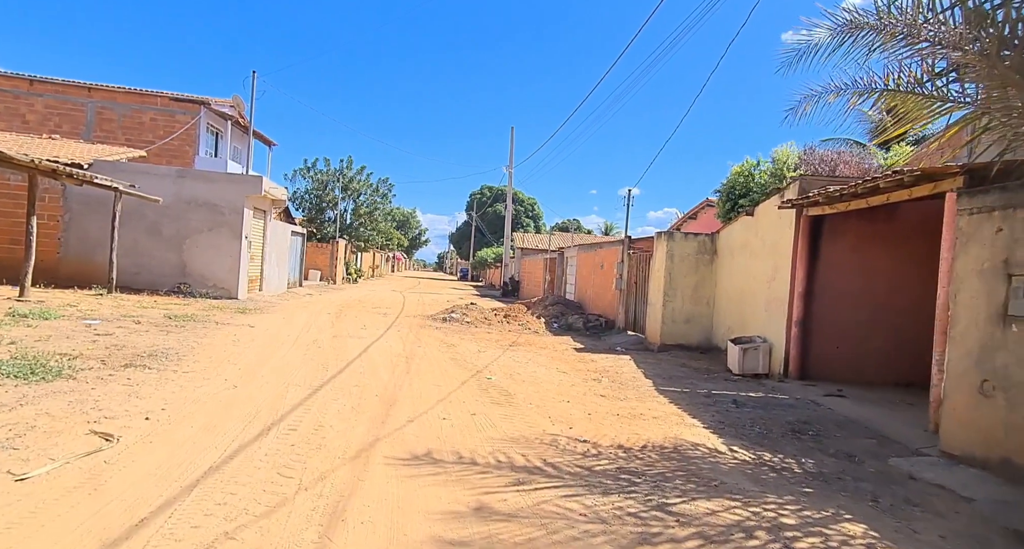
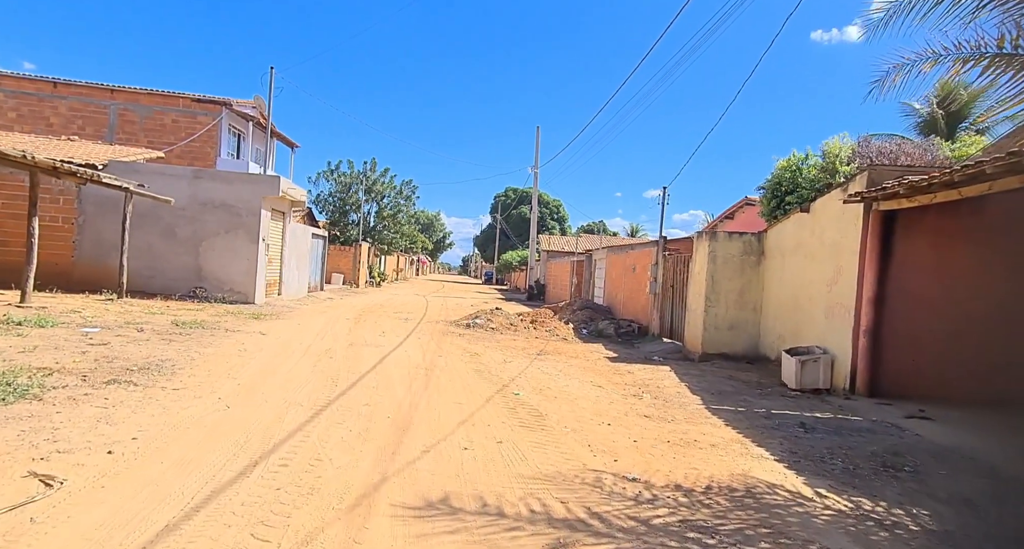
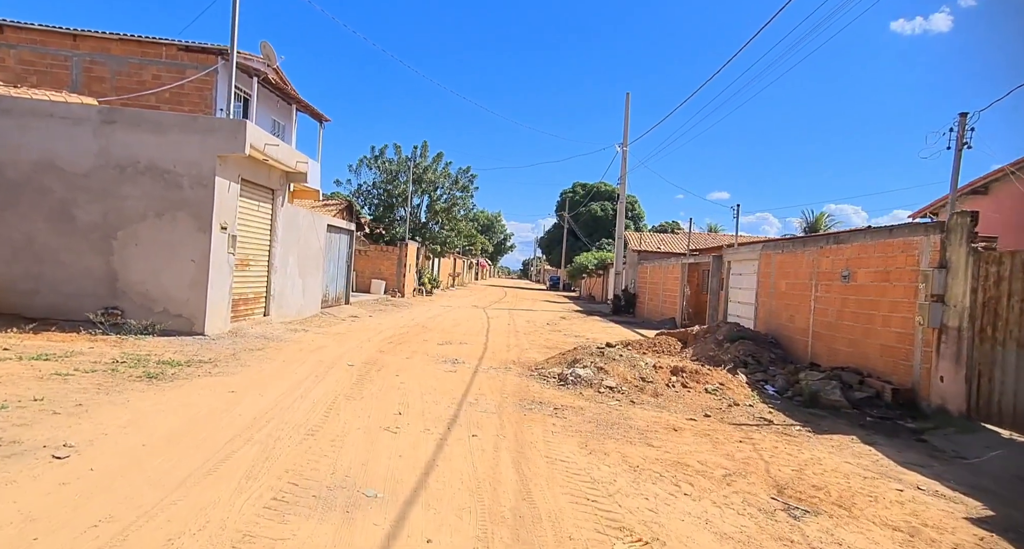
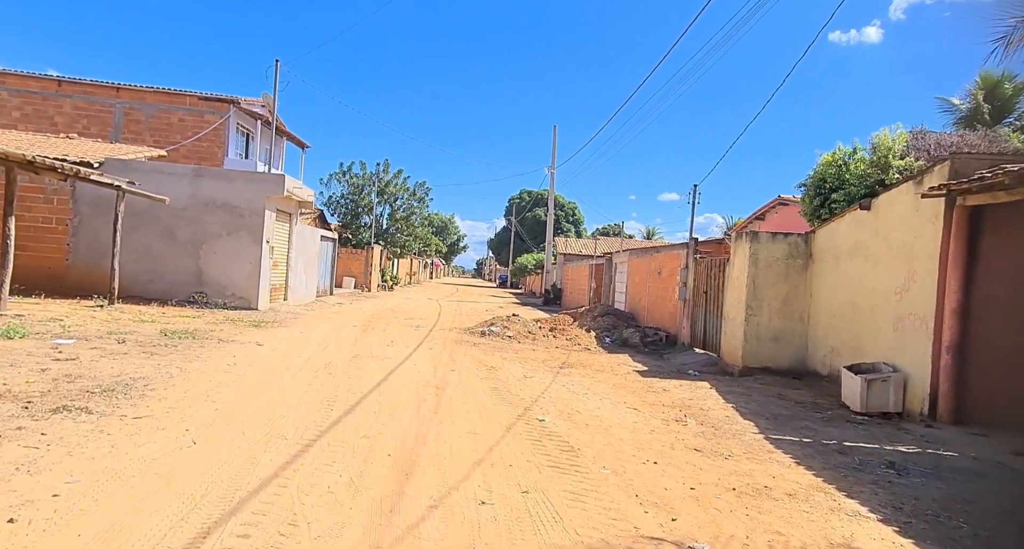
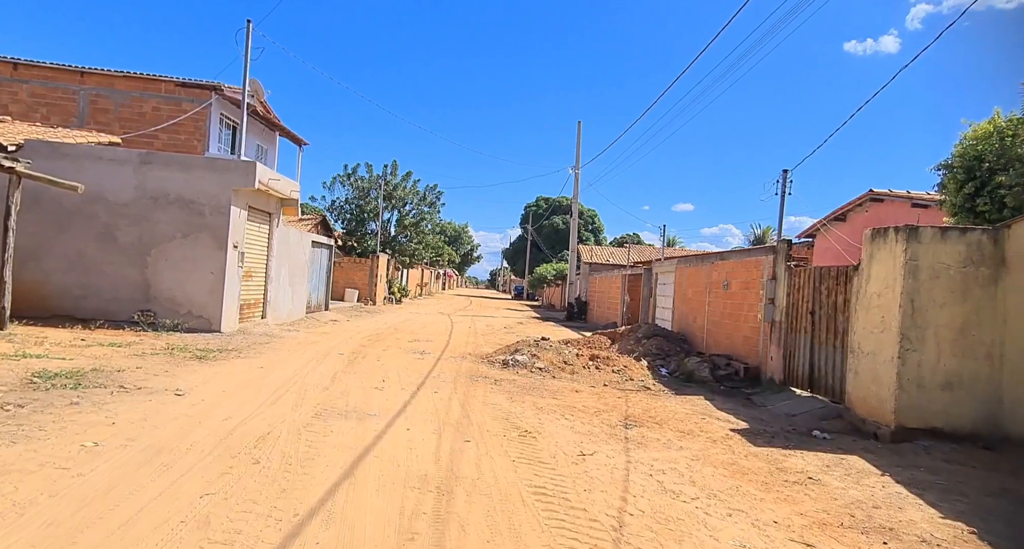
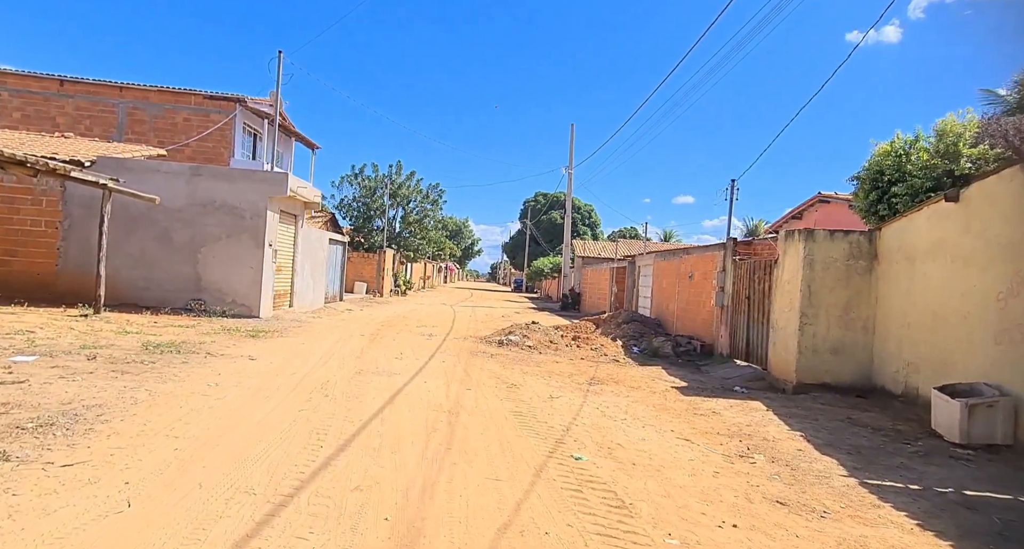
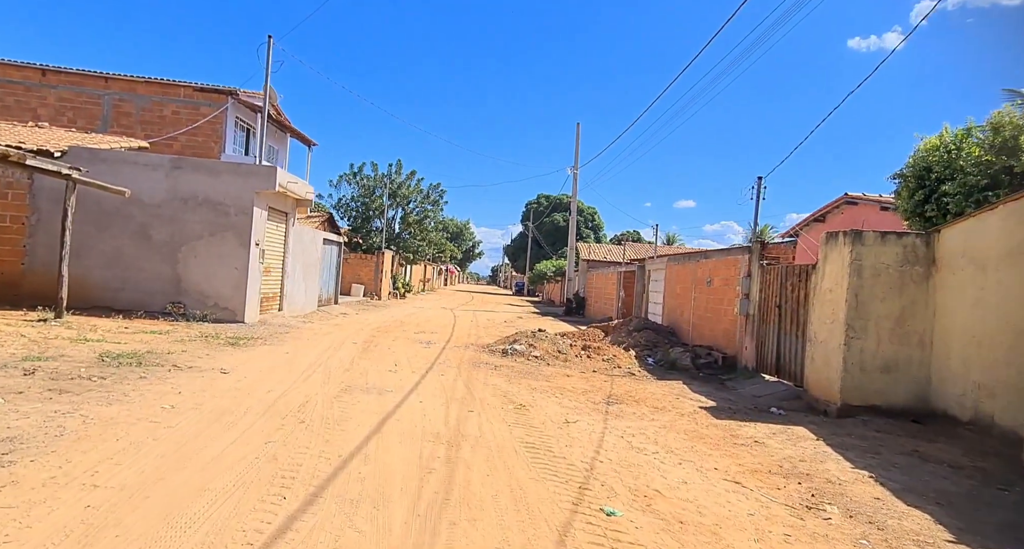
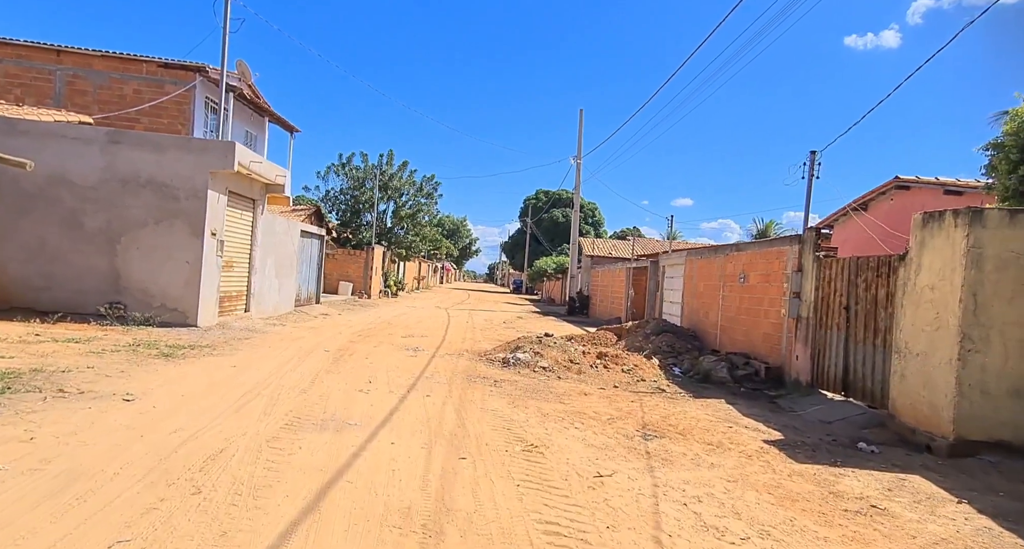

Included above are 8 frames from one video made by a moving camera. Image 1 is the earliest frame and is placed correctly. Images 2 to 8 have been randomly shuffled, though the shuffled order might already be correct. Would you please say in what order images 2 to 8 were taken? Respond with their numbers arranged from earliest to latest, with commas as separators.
2, 4, 6, 7, 5, 8, 3
